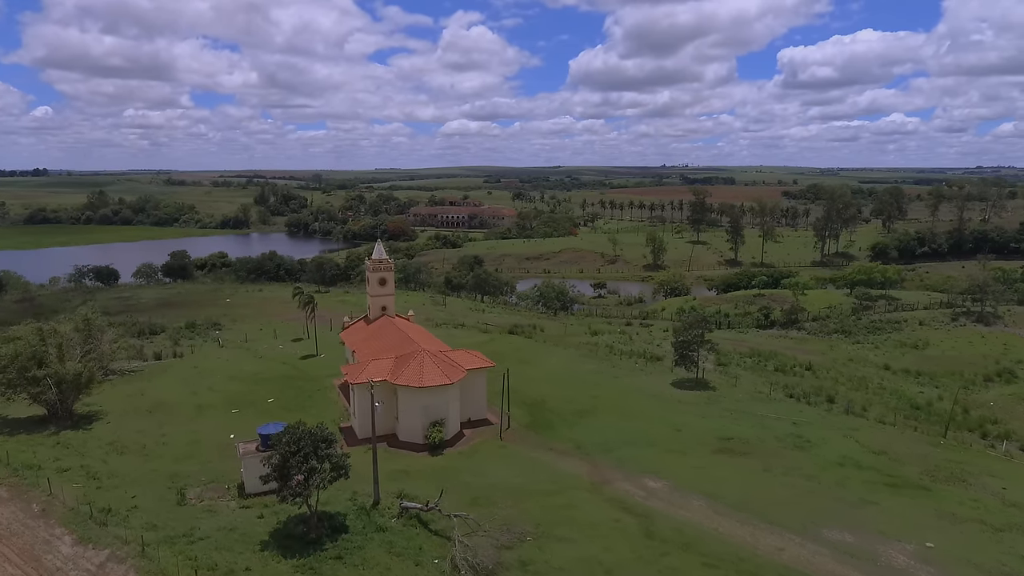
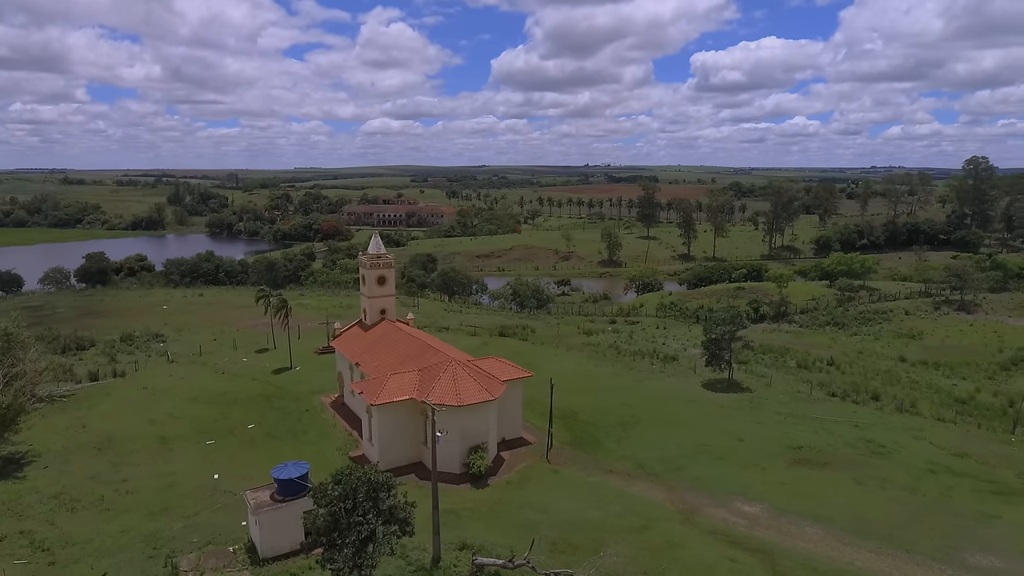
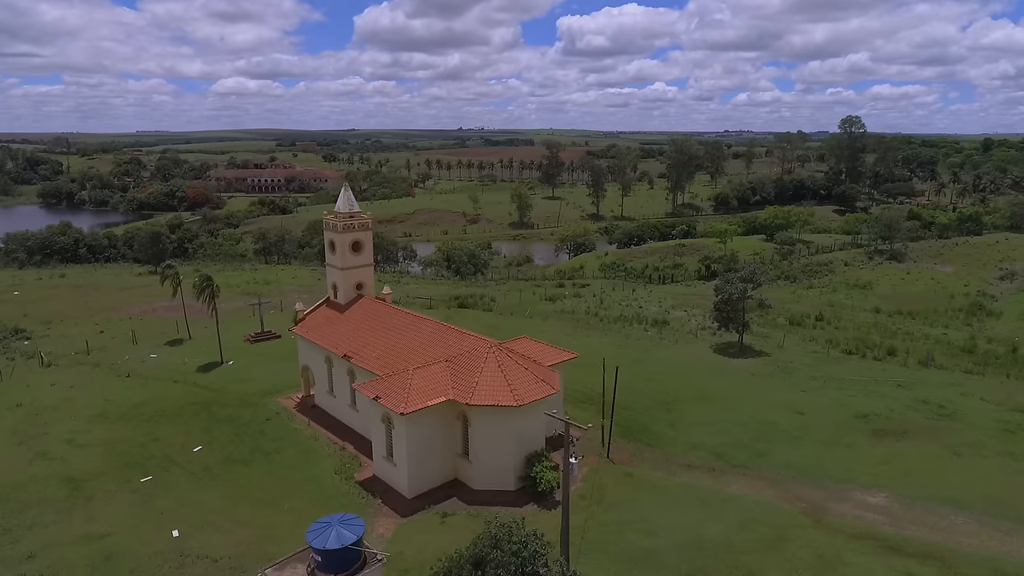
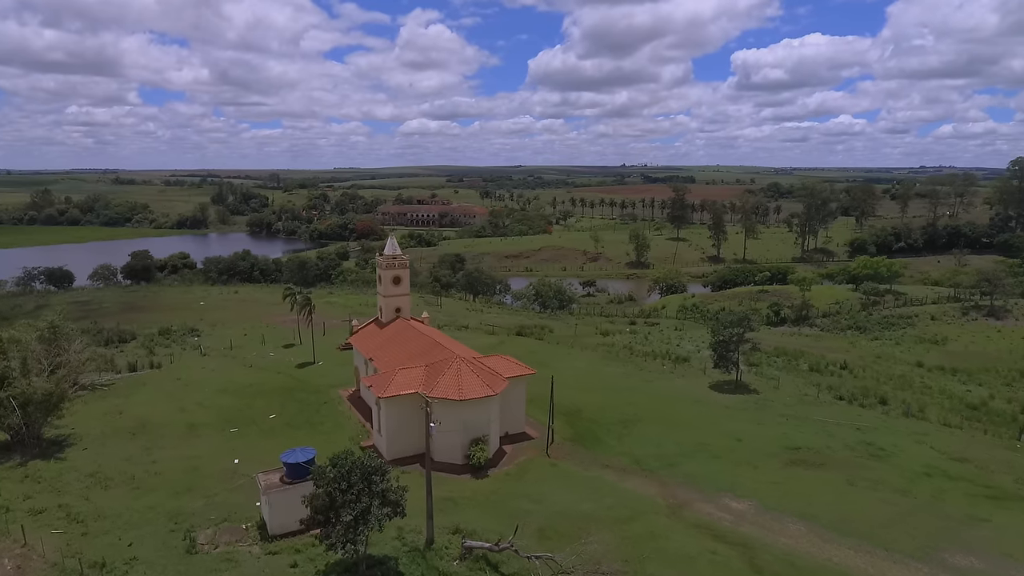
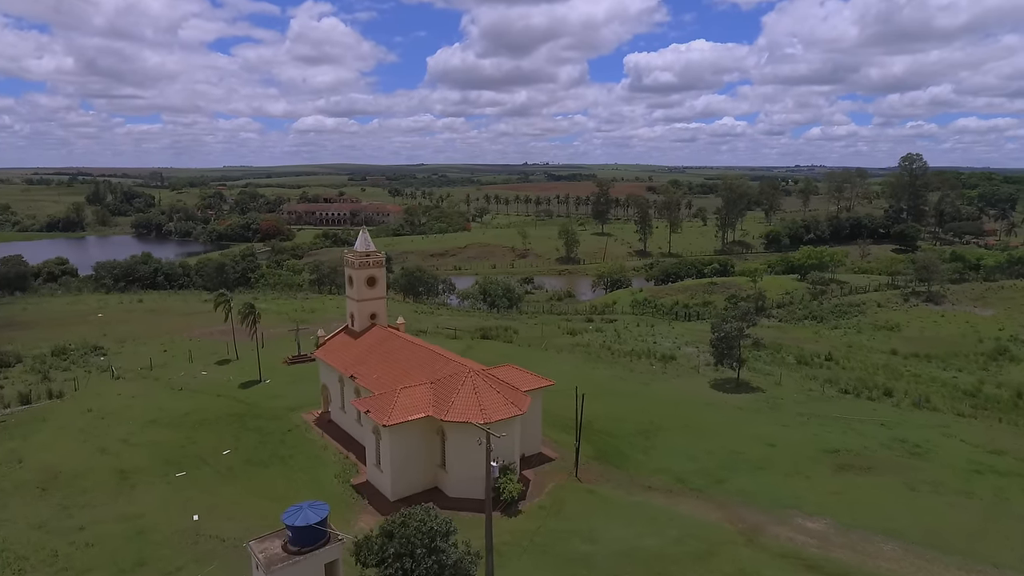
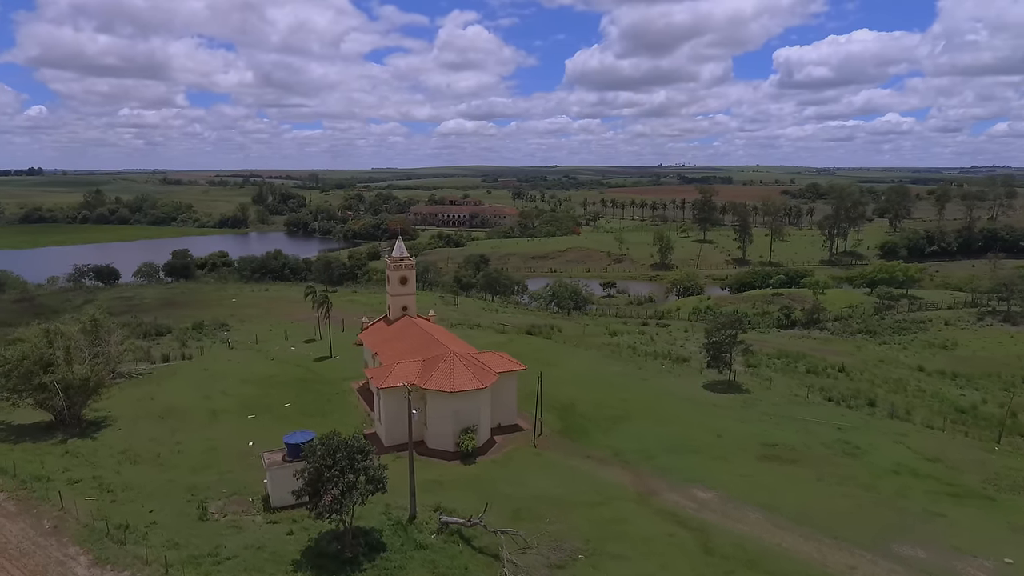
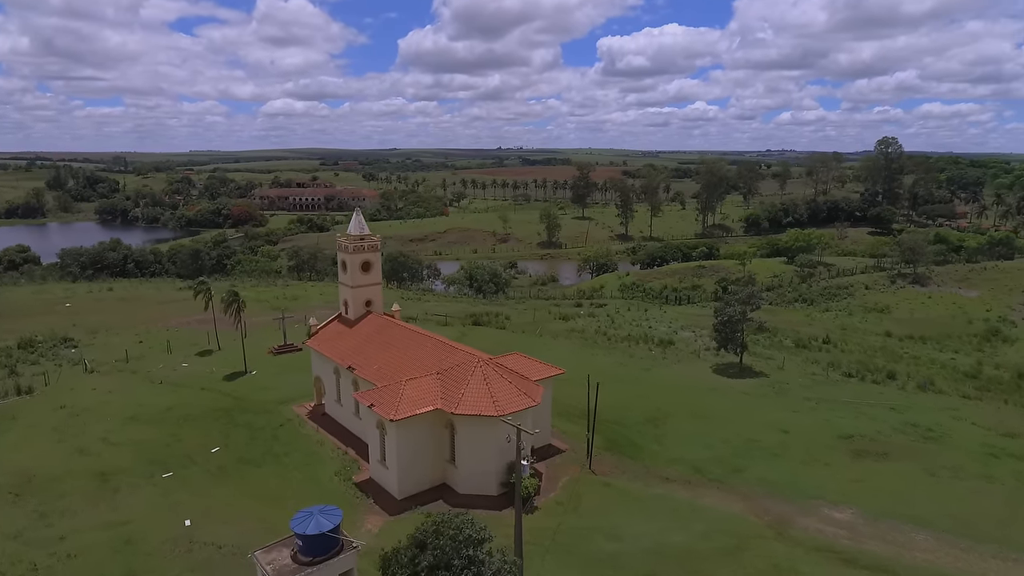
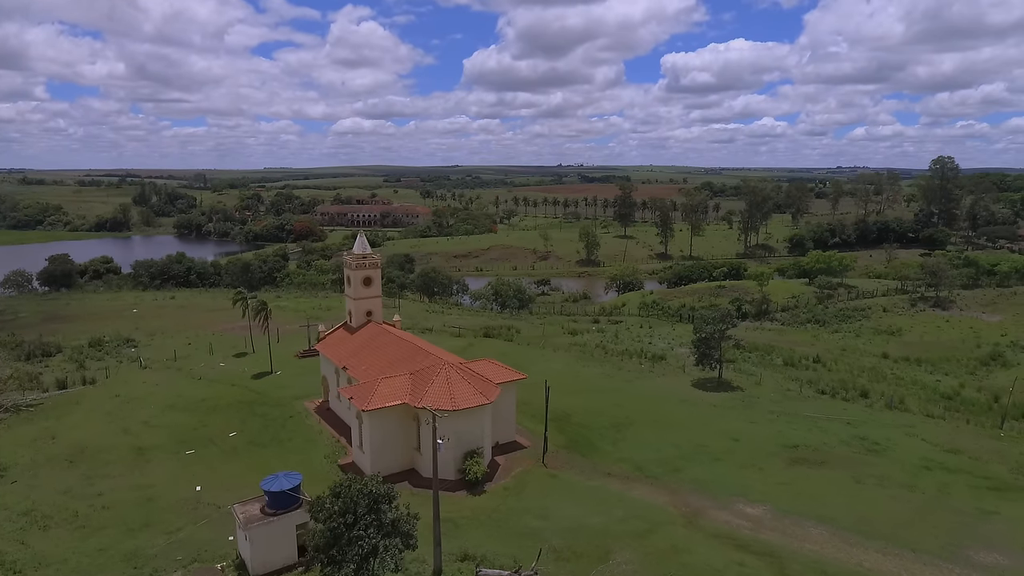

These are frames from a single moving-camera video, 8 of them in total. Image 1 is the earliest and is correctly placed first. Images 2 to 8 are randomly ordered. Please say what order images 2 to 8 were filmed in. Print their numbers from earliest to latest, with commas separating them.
6, 4, 2, 8, 5, 7, 3
